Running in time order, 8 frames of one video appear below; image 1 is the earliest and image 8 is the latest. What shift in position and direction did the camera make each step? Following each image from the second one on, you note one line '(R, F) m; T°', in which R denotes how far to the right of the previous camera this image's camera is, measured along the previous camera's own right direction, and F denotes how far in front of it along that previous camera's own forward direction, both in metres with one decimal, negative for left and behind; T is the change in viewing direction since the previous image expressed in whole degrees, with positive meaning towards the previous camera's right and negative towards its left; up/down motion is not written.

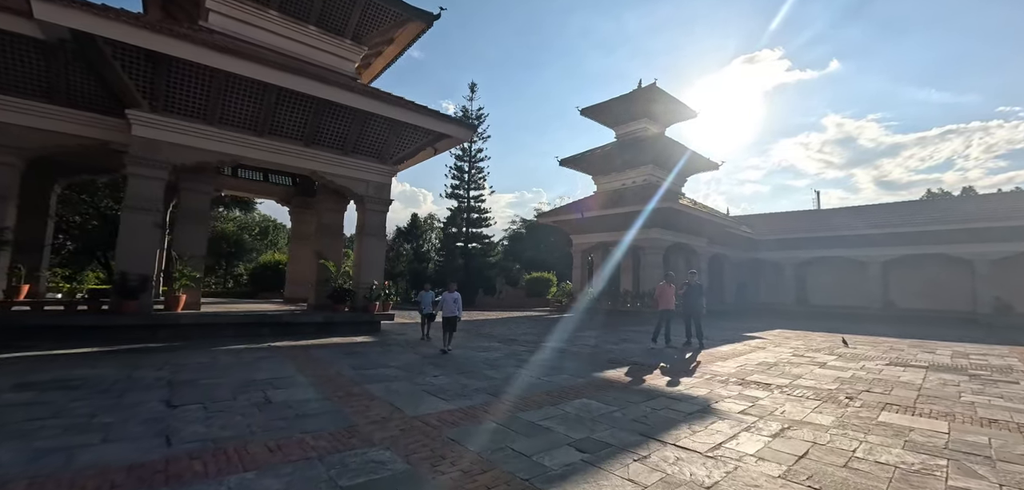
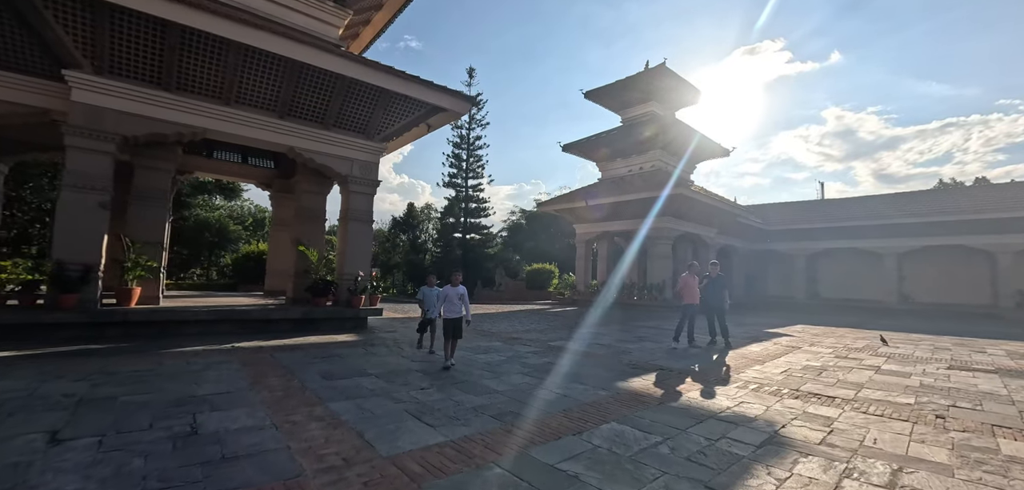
(-0.1, +1.2) m; 0°
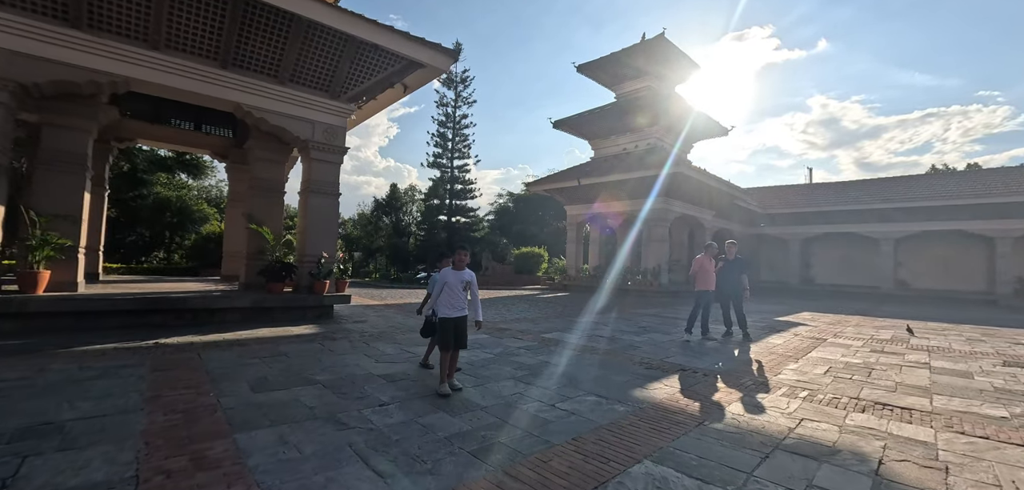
(0.0, +1.2) m; +2°
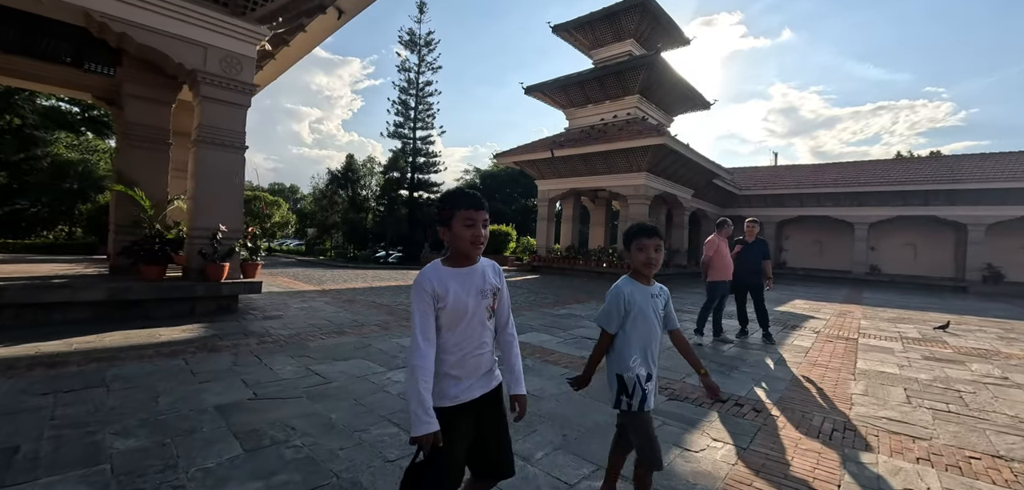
(+0.1, +1.8) m; +4°
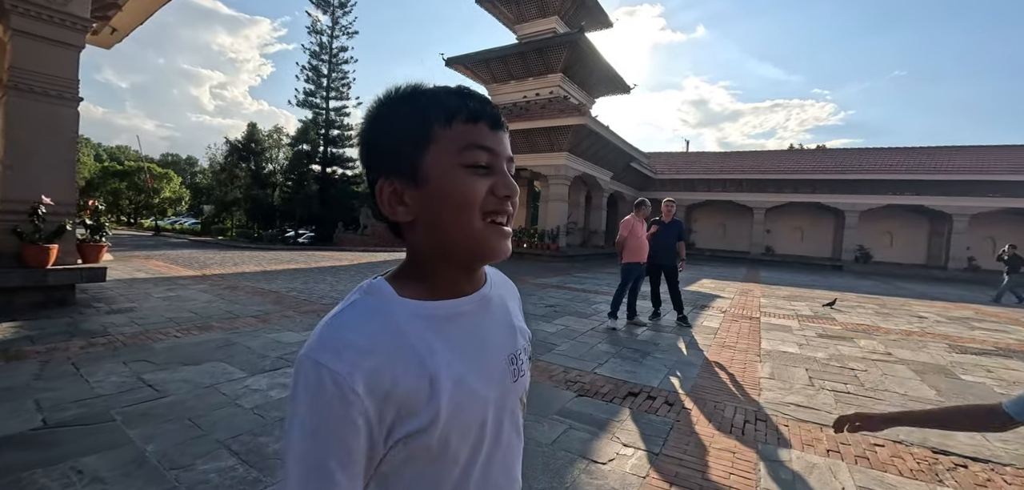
(+0.3, +0.5) m; +9°
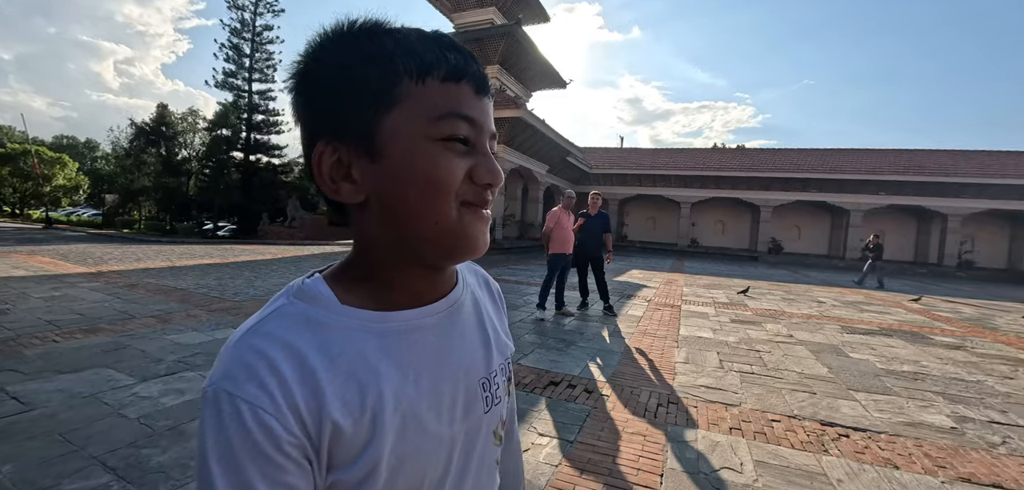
(+0.2, +0.1) m; +7°
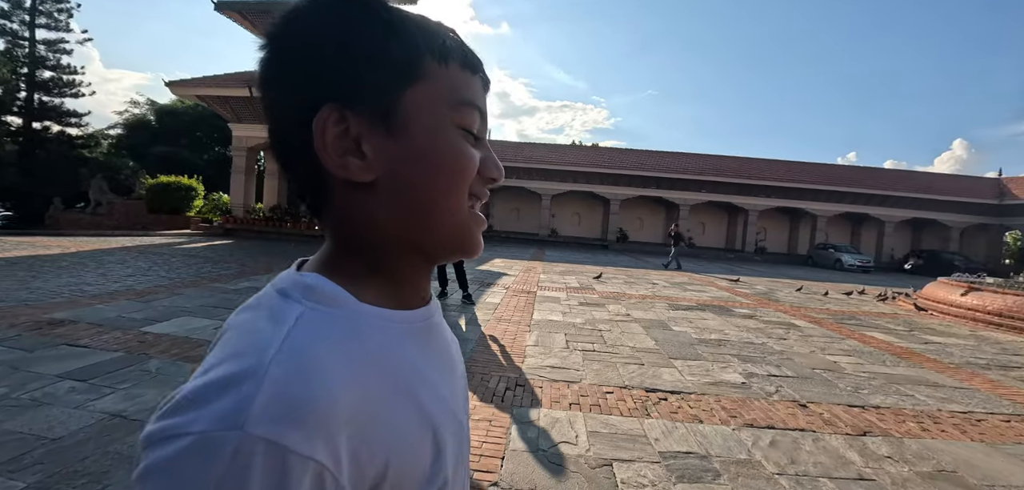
(+0.2, +0.1) m; +16°
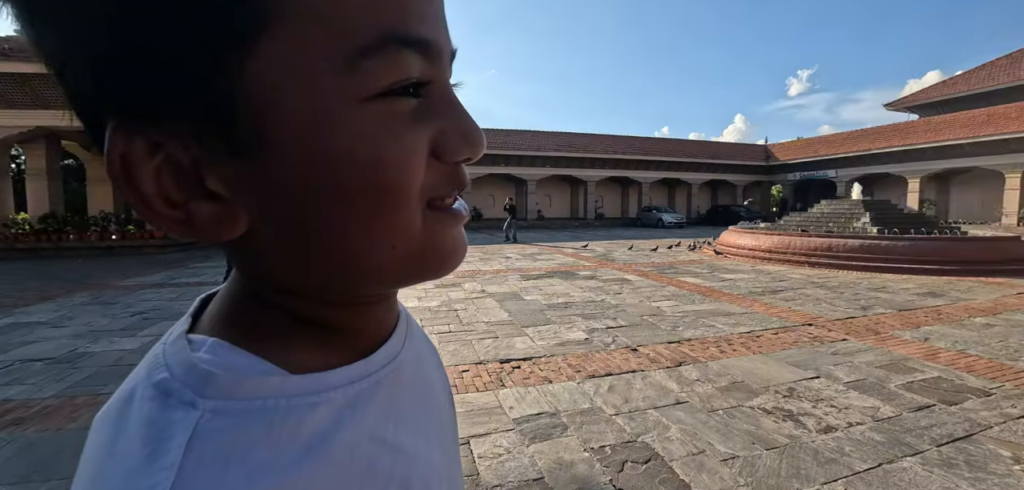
(+0.2, +0.1) m; +17°
